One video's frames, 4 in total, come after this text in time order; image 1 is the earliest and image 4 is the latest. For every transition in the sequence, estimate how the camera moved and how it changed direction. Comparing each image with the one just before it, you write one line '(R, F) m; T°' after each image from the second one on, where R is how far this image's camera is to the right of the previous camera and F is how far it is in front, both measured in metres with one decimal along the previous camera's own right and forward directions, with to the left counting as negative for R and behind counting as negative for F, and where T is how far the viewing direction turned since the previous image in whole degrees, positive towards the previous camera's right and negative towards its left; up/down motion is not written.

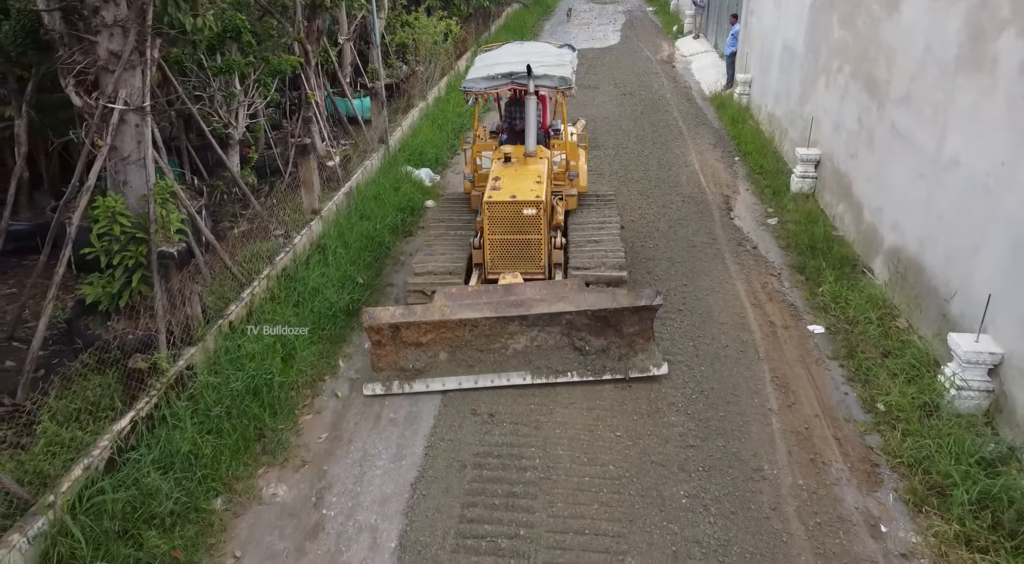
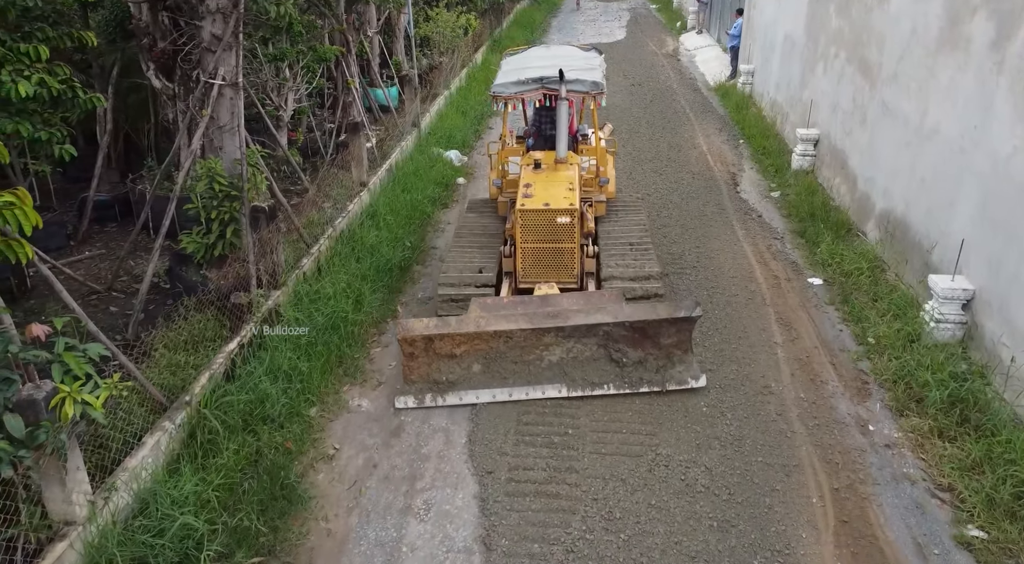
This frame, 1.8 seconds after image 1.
(-0.4, -0.9) m; 0°
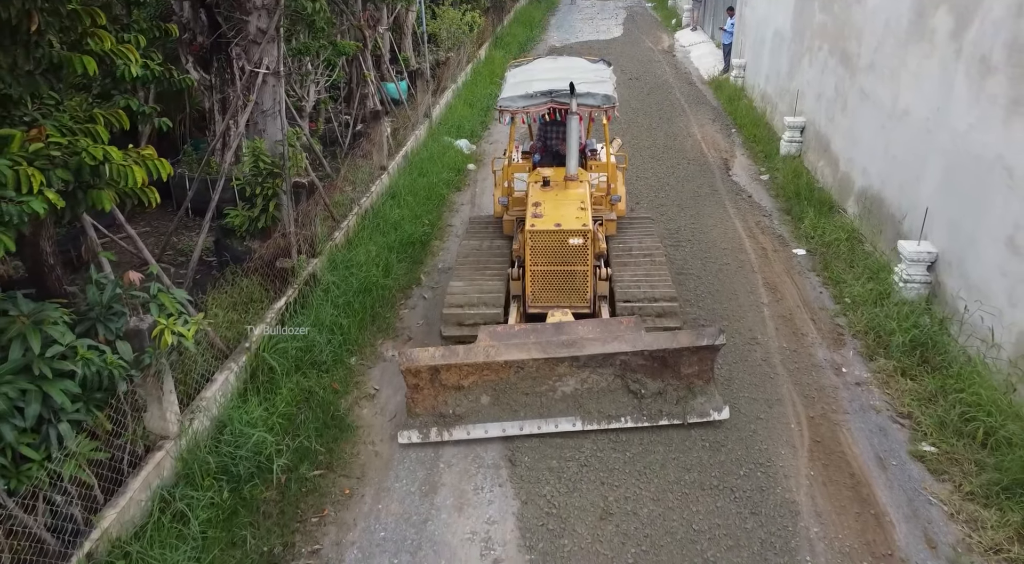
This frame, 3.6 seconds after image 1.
(-0.2, -0.7) m; 0°
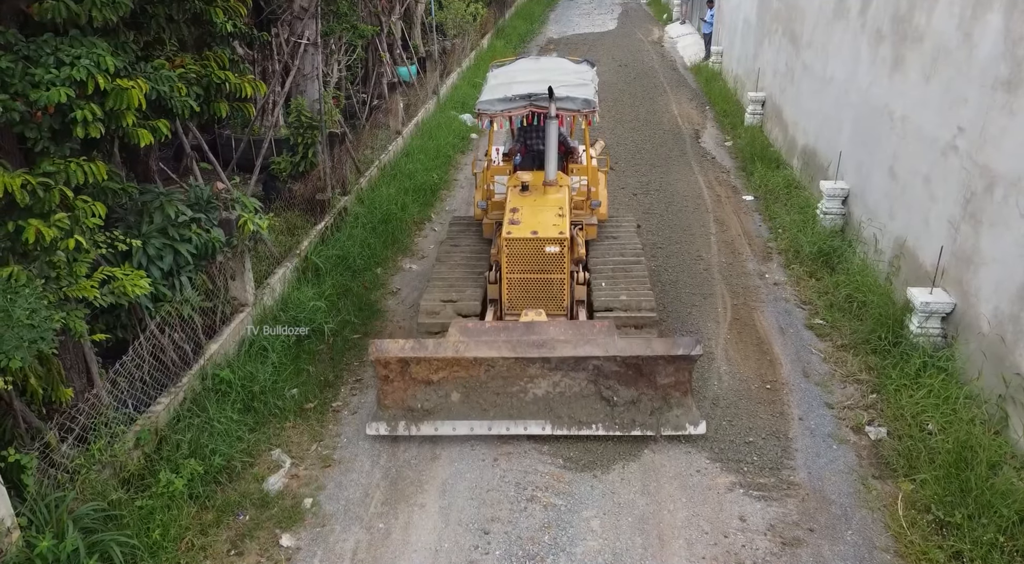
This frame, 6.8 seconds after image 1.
(+0.1, -1.6) m; 0°
